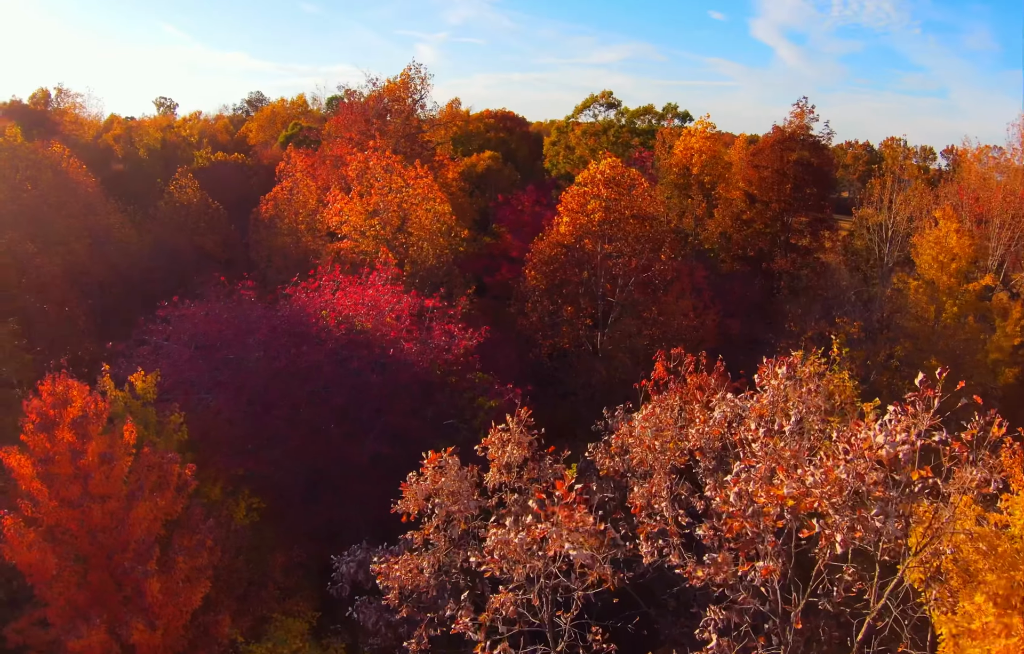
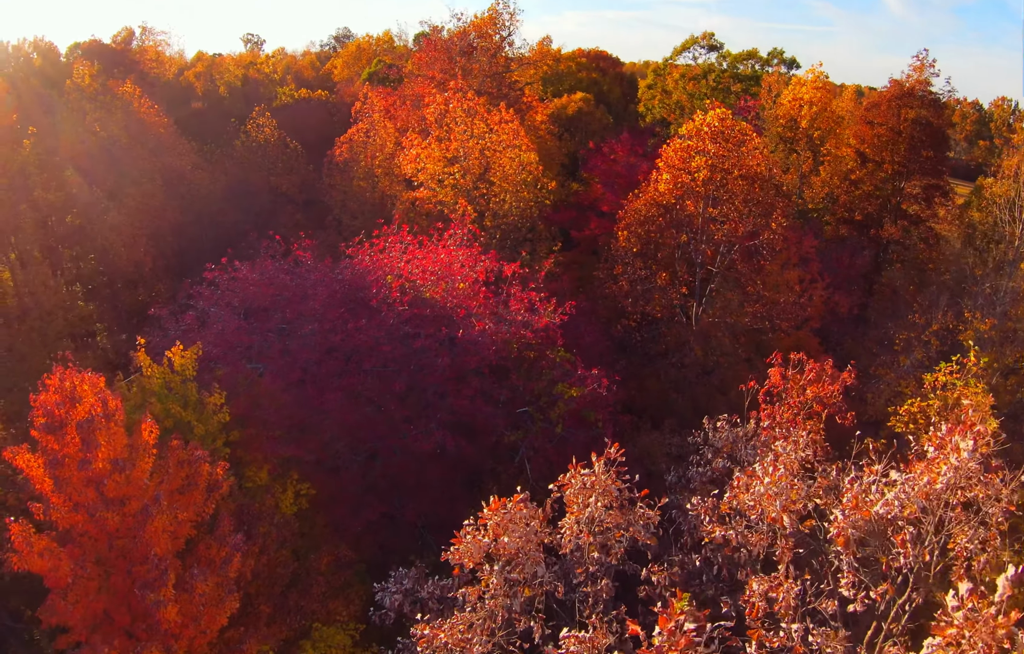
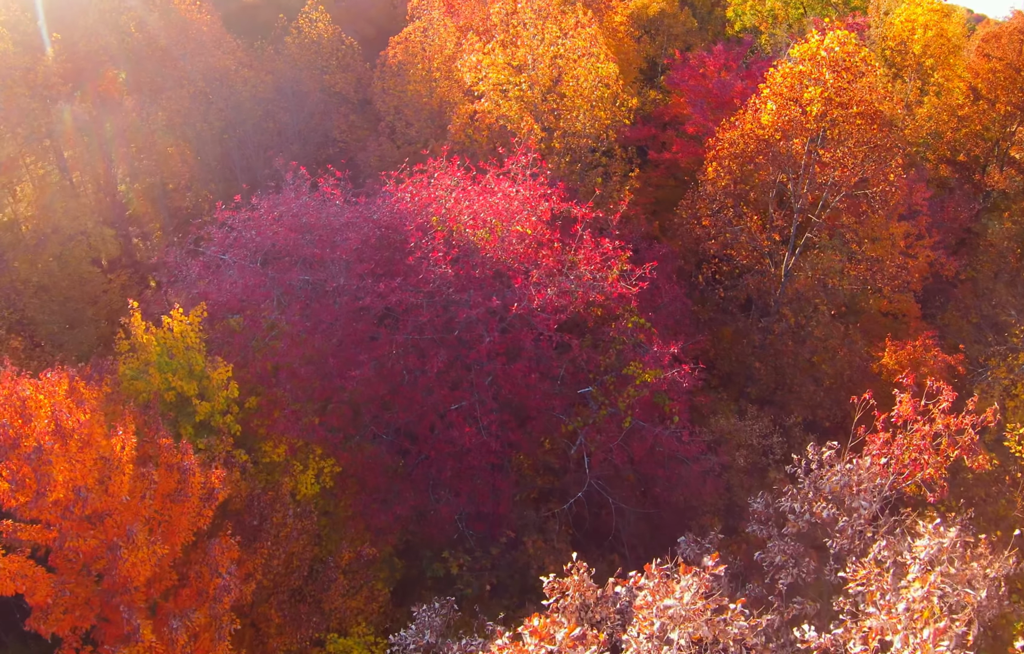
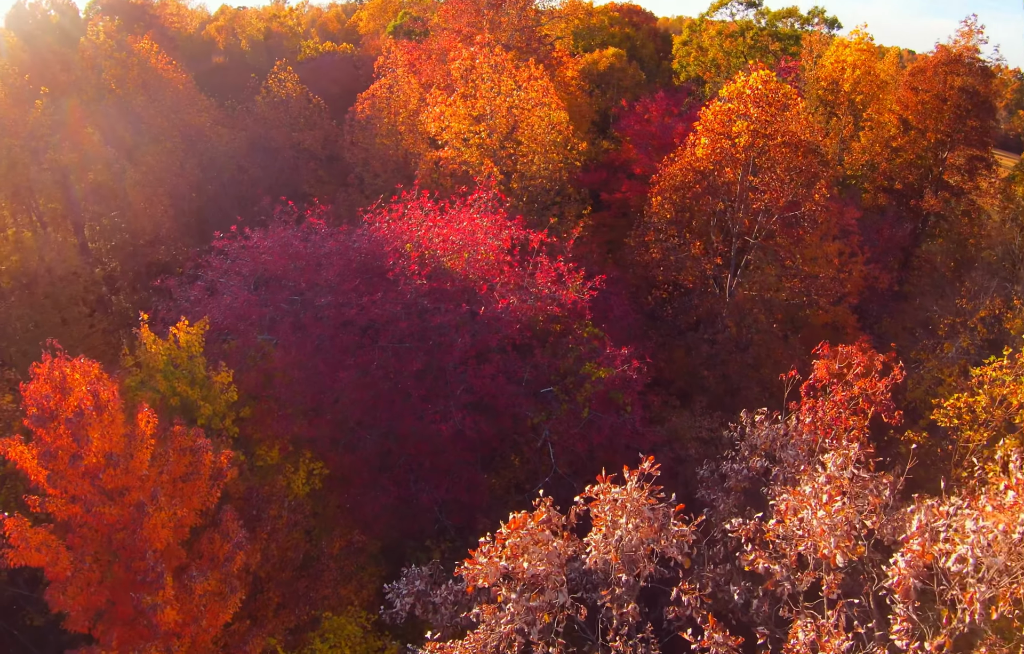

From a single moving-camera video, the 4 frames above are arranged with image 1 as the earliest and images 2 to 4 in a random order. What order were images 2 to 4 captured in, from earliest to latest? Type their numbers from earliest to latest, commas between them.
2, 4, 3
